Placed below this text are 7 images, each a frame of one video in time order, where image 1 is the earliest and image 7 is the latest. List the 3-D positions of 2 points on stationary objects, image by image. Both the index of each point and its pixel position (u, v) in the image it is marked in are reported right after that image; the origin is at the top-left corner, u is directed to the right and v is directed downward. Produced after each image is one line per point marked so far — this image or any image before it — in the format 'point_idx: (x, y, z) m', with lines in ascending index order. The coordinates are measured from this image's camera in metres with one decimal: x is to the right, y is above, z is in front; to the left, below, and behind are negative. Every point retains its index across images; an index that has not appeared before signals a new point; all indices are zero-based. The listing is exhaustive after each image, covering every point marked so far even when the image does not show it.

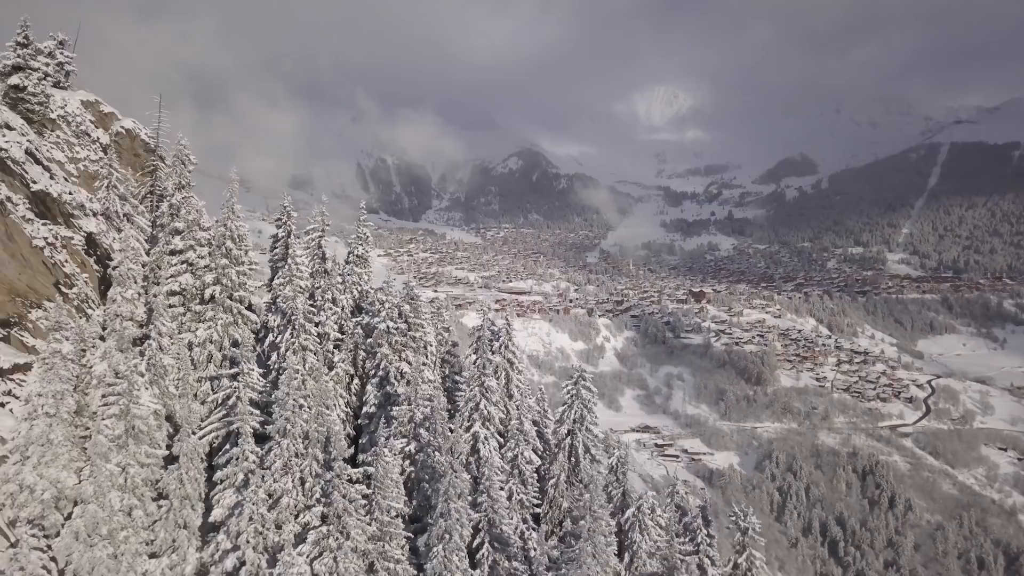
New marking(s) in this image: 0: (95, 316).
0: (-11.8, -0.8, +14.4) m
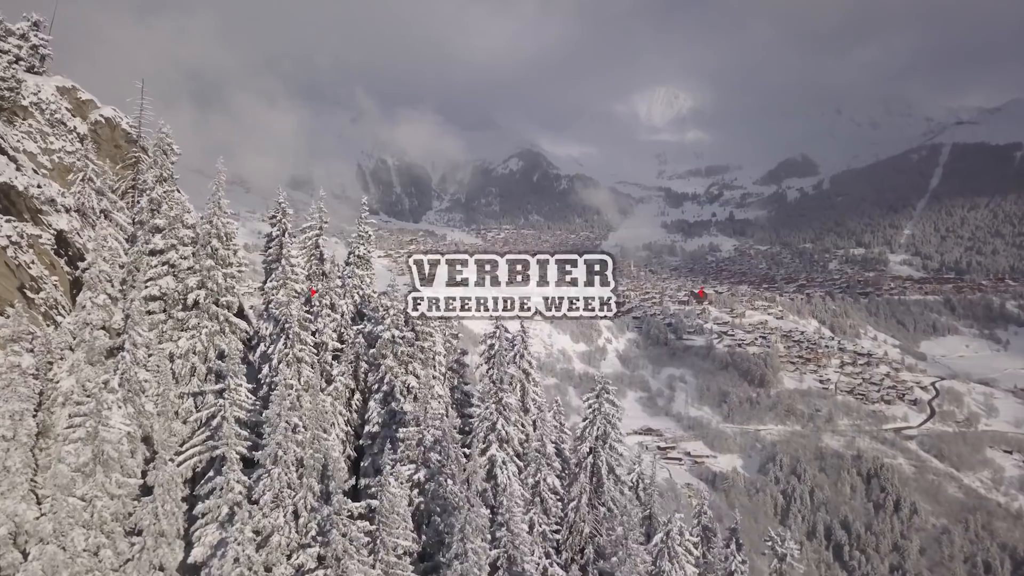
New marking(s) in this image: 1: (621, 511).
0: (-11.4, -0.9, +13.2) m
1: (+4.0, -8.0, +18.1) m
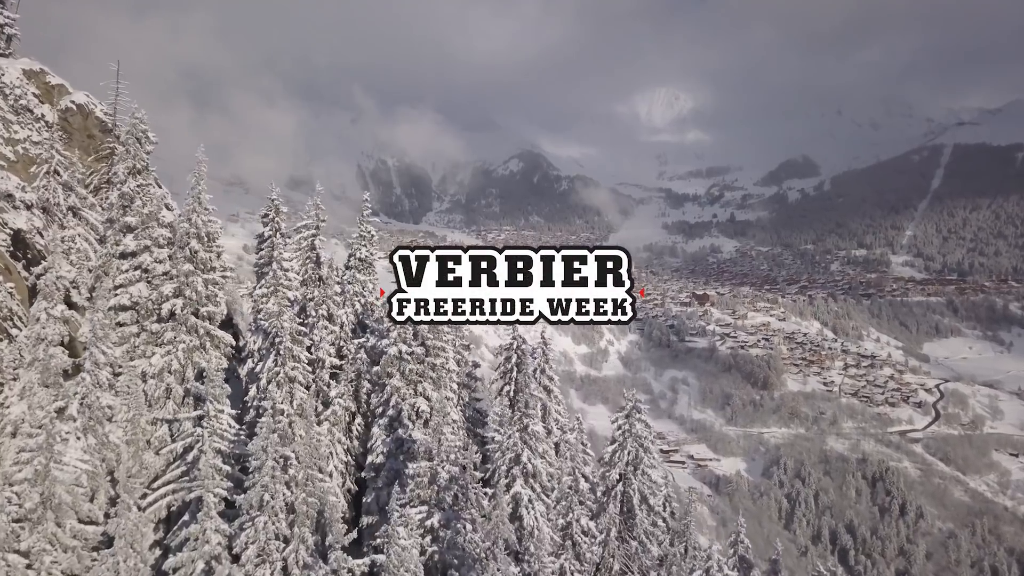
0: (-11.0, -1.1, +11.8) m
1: (+4.4, -8.2, +16.7) m
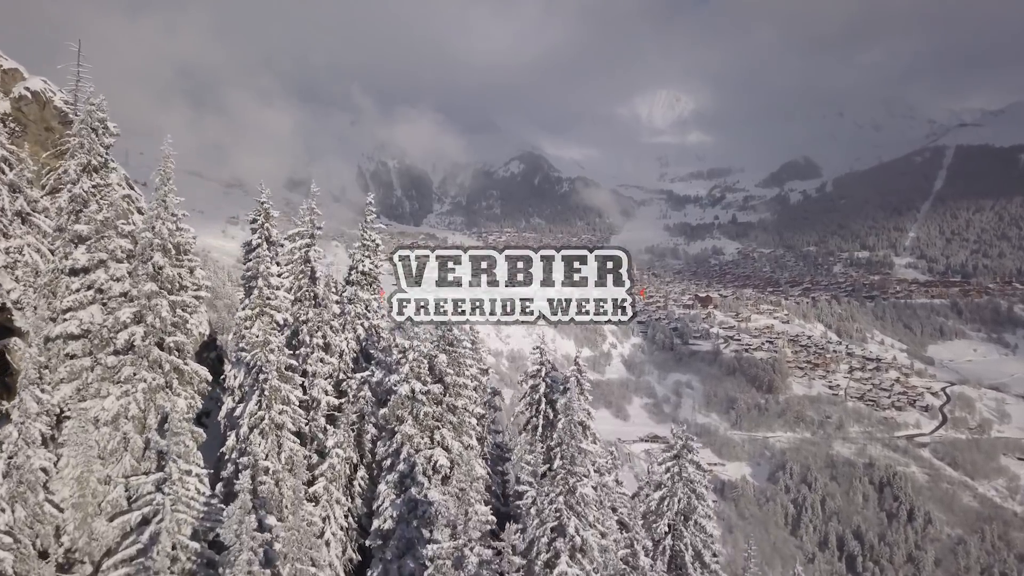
0: (-10.4, -1.4, +10.1) m
1: (+5.0, -8.6, +15.0) m
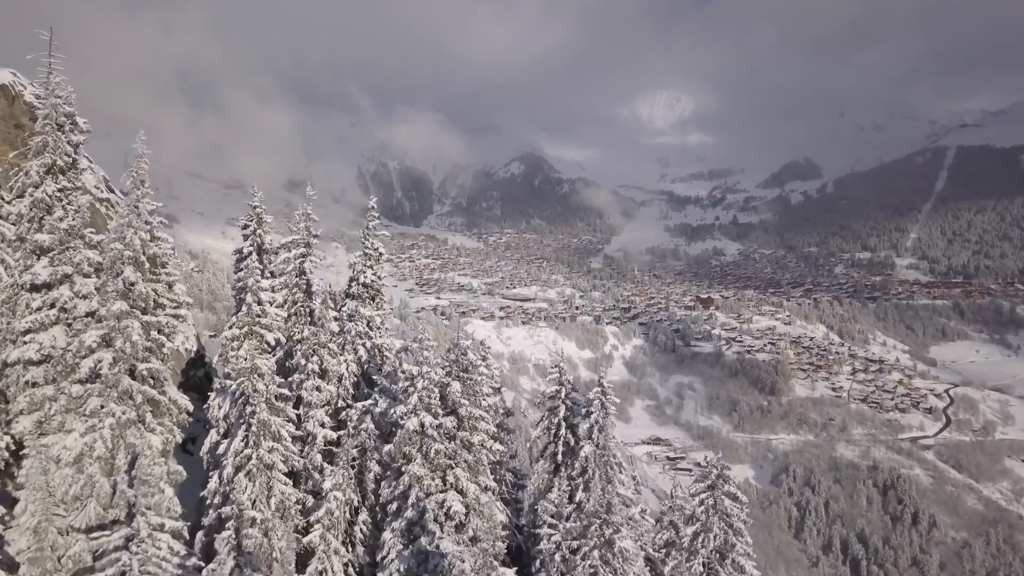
0: (-10.1, -1.7, +9.1) m
1: (+5.3, -8.8, +14.0) m
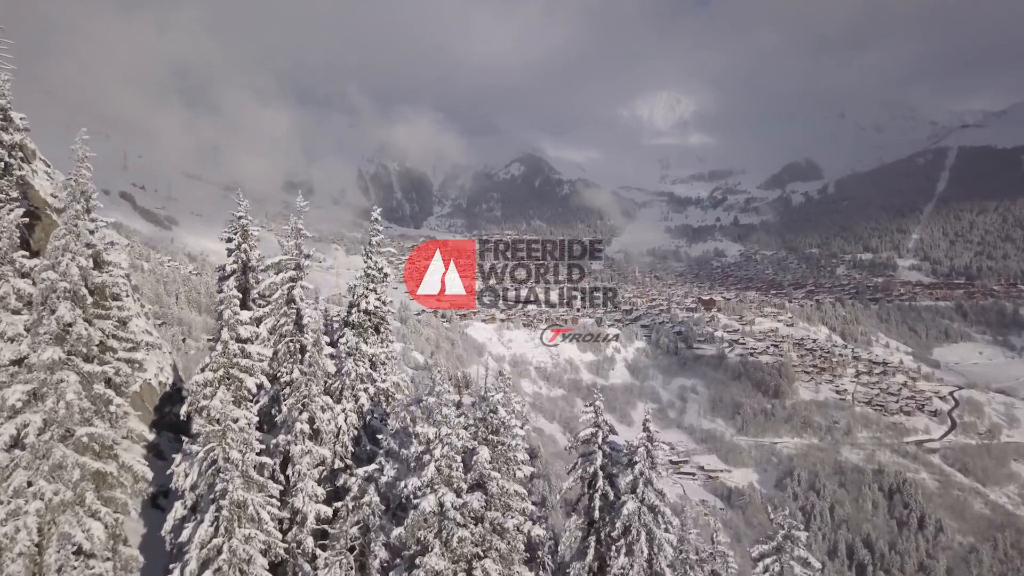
0: (-9.7, -2.1, +7.7) m
1: (+5.7, -9.2, +12.6) m
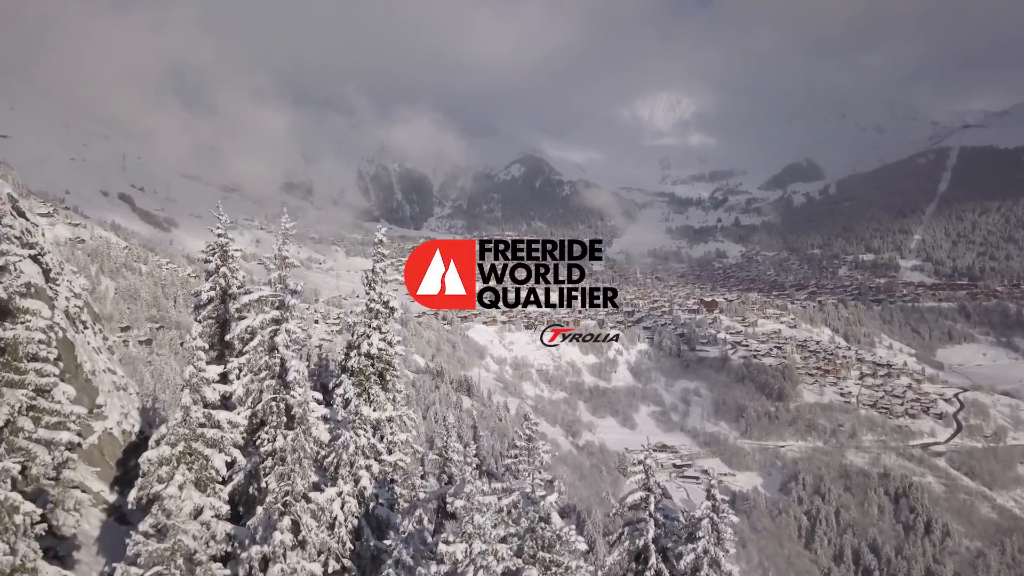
0: (-9.2, -2.5, +6.3) m
1: (+6.2, -9.6, +11.2) m
